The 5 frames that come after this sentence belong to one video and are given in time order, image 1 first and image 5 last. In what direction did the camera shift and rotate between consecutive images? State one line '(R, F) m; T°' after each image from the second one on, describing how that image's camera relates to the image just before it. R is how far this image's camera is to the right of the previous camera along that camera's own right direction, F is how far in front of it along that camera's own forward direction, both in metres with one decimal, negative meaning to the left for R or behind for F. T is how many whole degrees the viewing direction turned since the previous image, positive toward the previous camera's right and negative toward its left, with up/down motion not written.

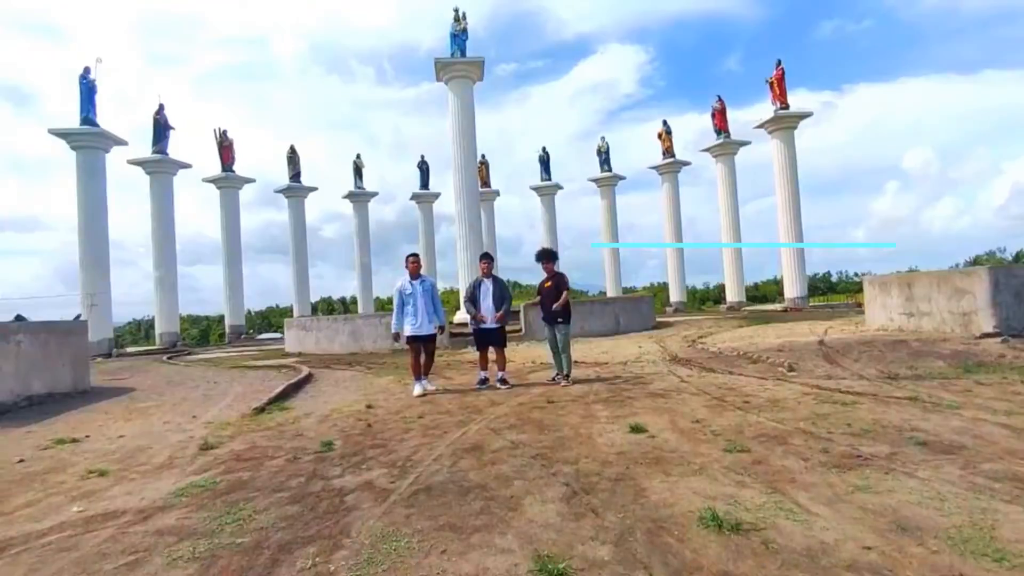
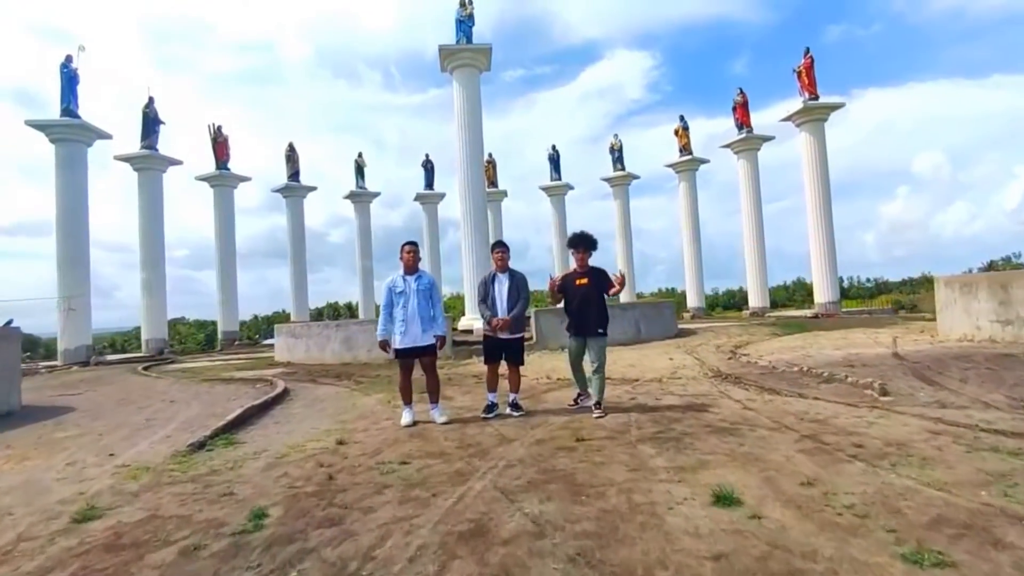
(-0.1, +1.7) m; -1°
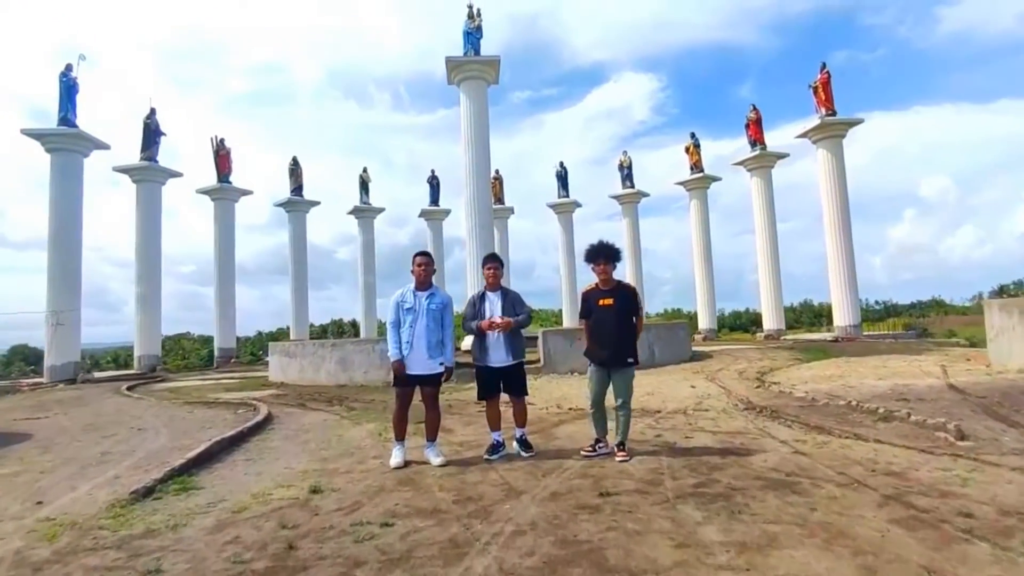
(0.0, +0.9) m; 0°
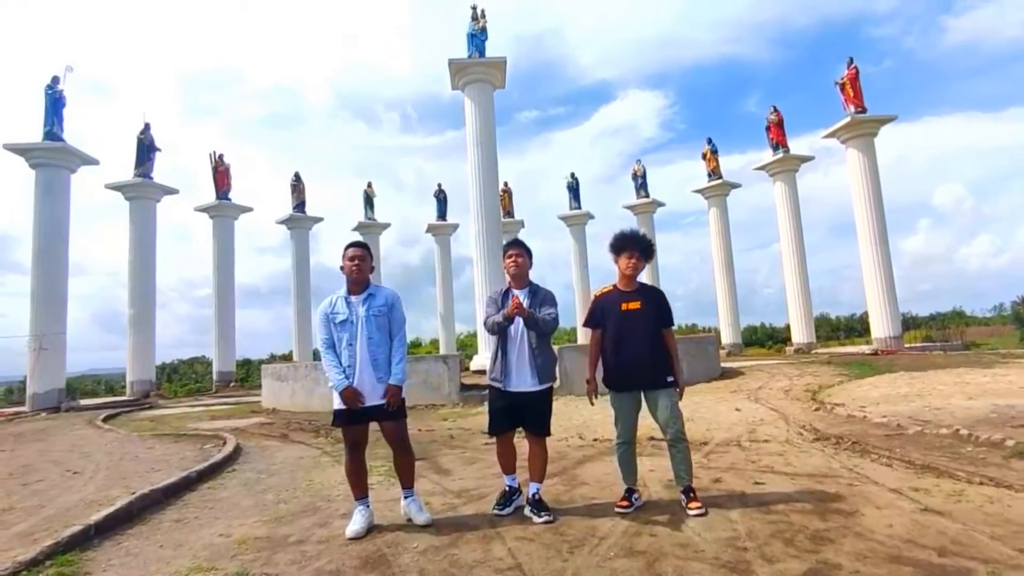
(0.0, +1.4) m; -1°
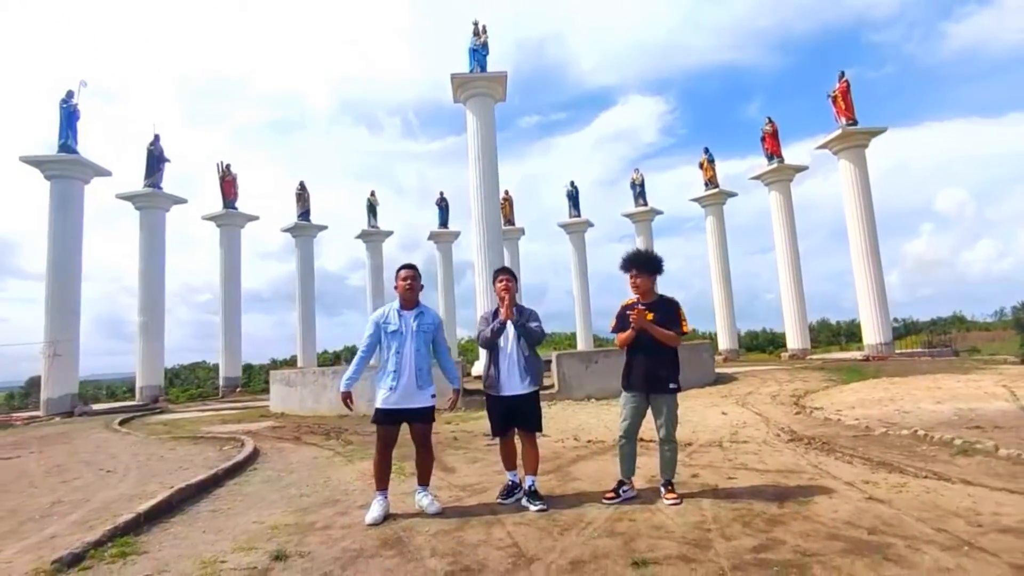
(0.0, -0.6) m; 0°
